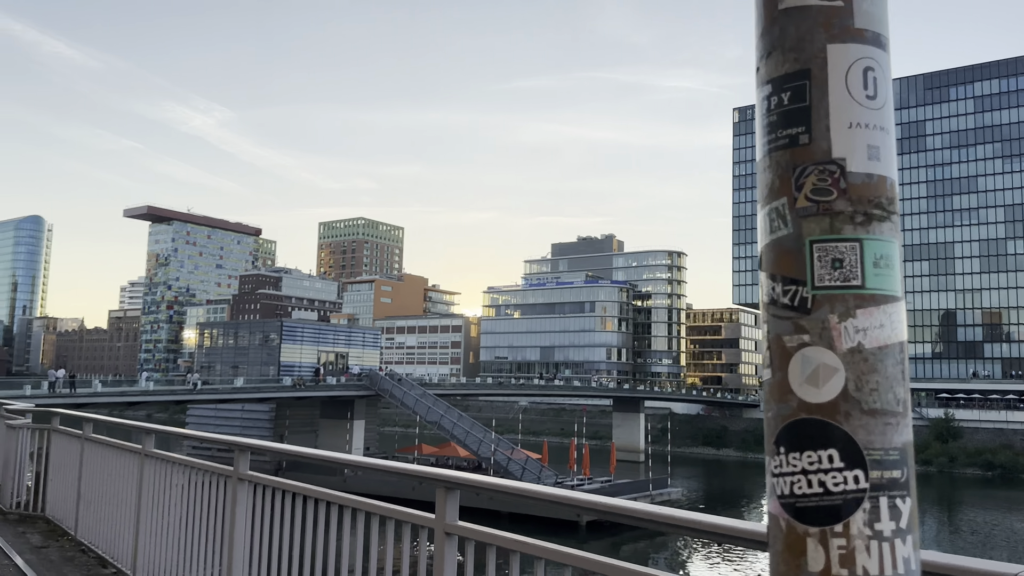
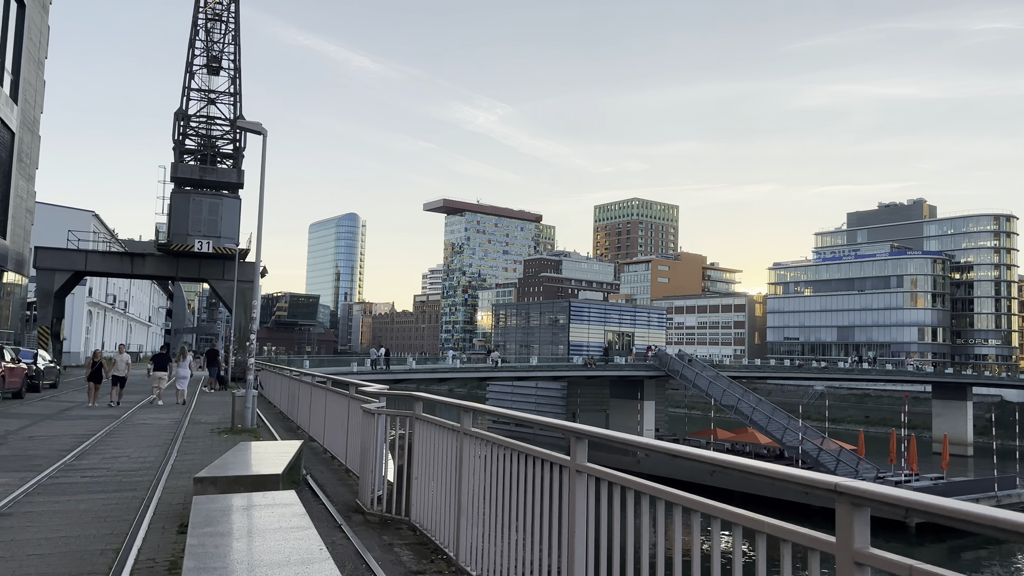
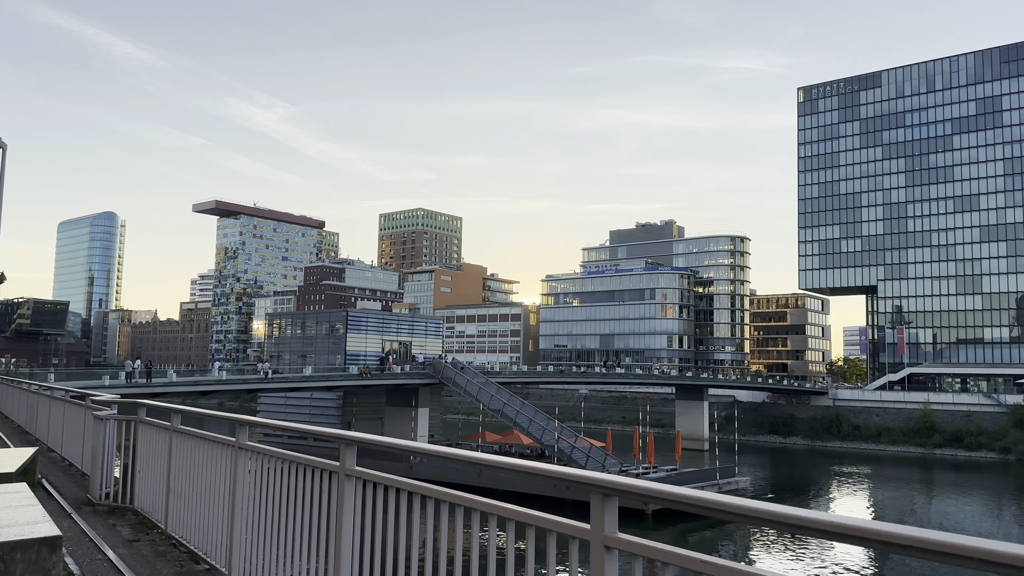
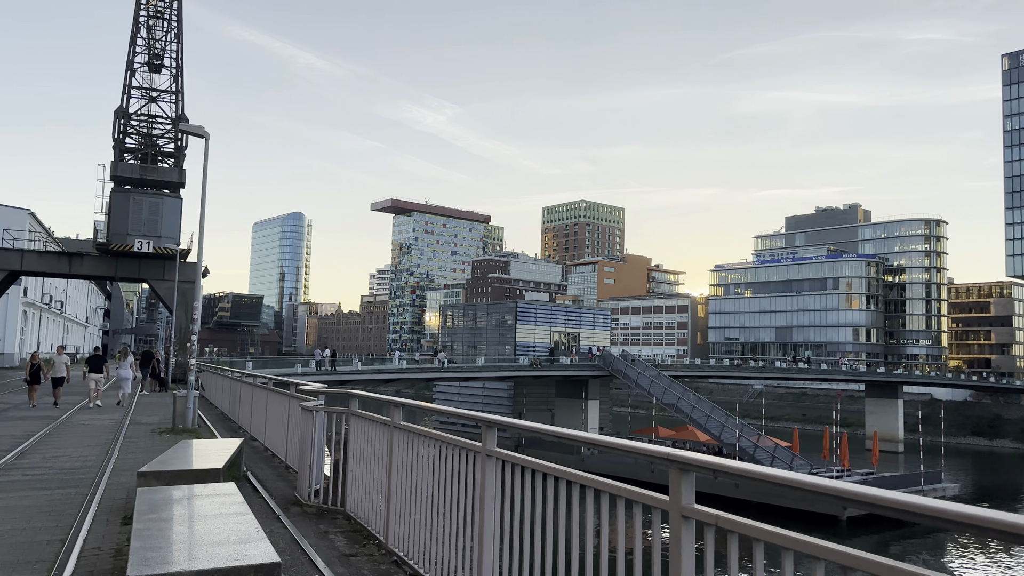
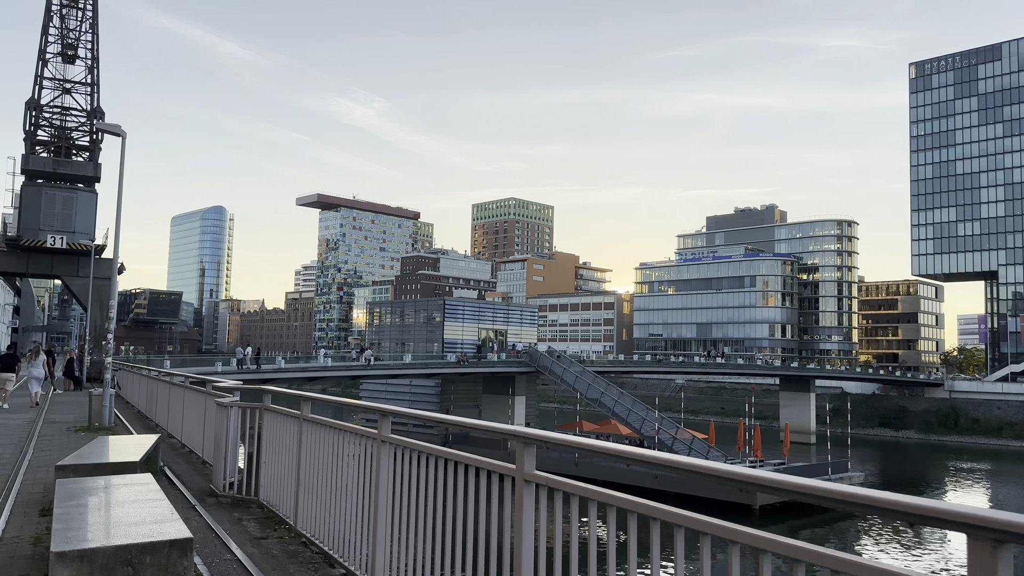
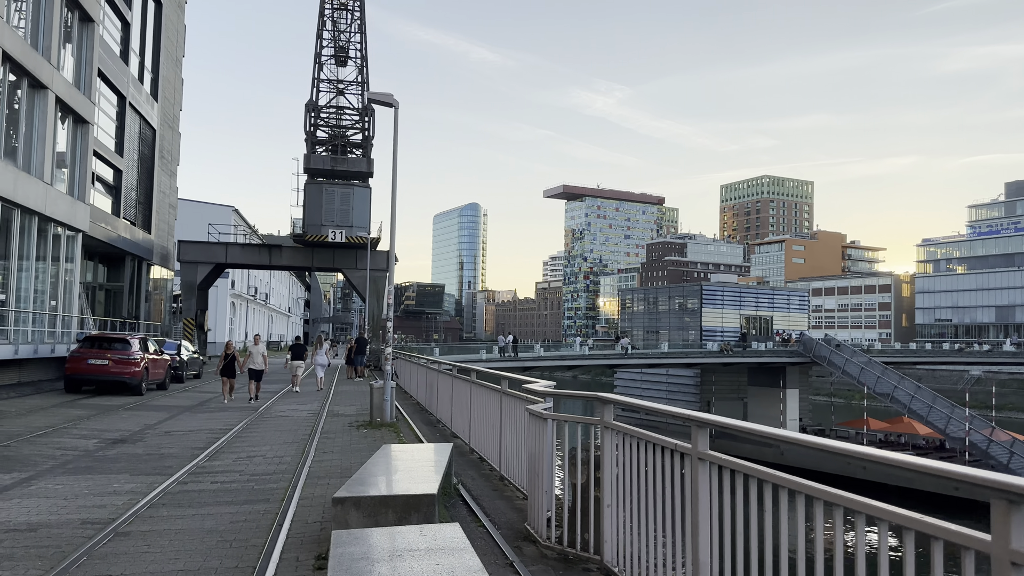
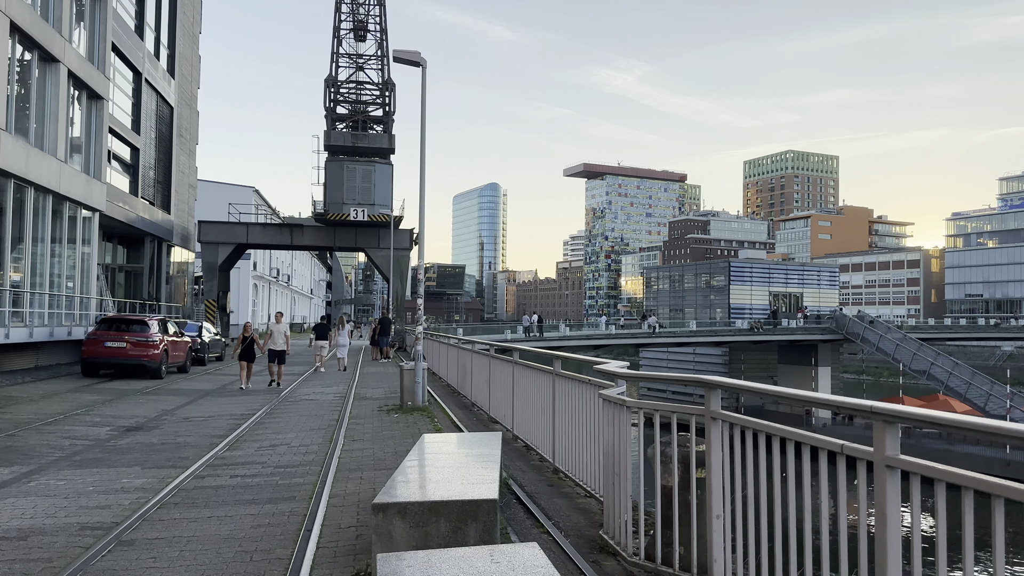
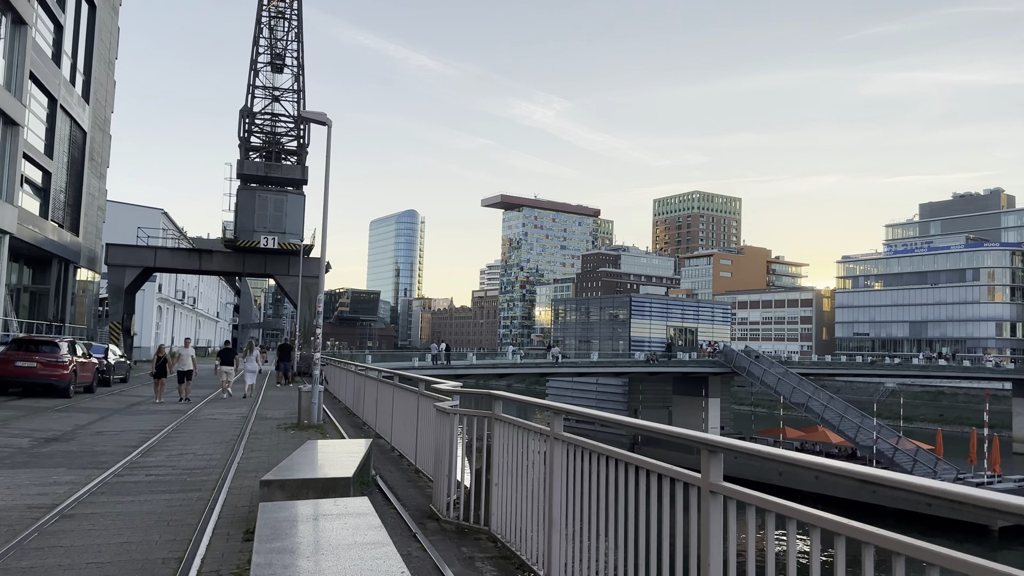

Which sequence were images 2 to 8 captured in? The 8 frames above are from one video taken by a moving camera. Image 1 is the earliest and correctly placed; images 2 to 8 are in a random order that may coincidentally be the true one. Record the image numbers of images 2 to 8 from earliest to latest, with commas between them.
3, 5, 4, 2, 8, 6, 7
